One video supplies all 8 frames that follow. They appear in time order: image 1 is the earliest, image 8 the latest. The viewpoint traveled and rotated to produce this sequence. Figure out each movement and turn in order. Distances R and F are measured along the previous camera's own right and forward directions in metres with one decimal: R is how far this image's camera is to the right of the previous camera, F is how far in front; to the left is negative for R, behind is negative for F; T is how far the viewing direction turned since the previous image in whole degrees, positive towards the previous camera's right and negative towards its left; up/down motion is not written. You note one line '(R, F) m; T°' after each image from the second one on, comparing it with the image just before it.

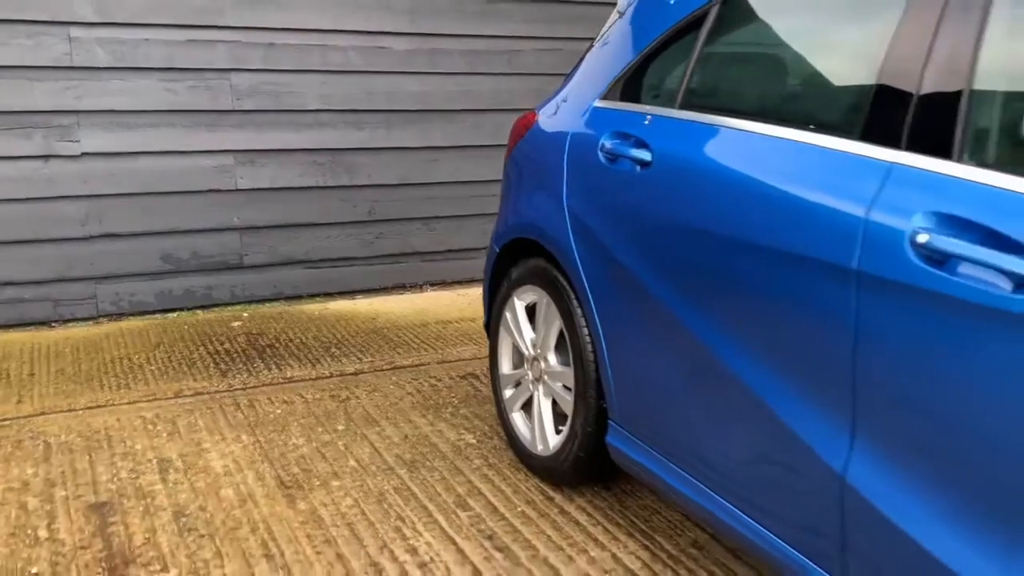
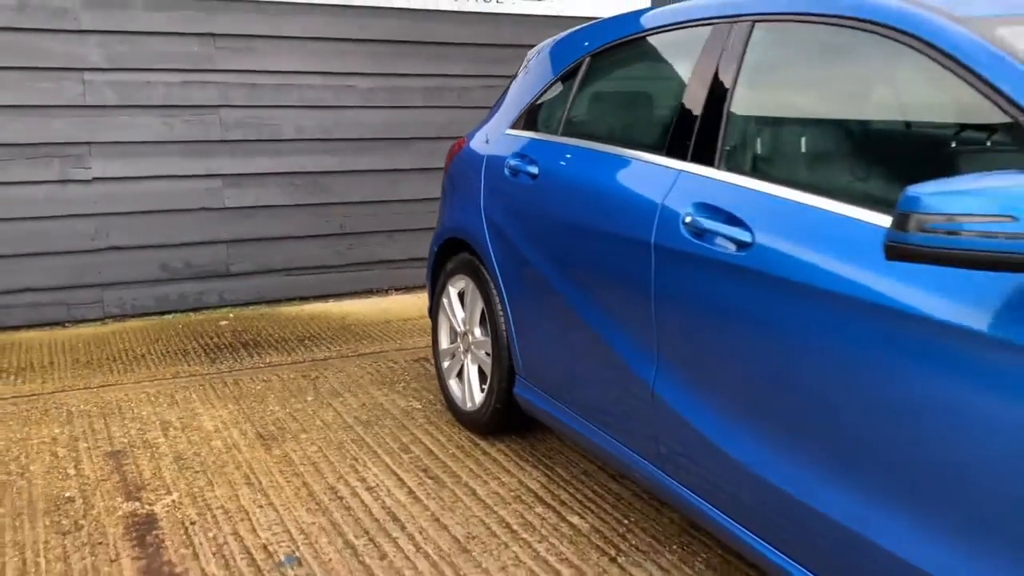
(+0.2, -0.7) m; +1°
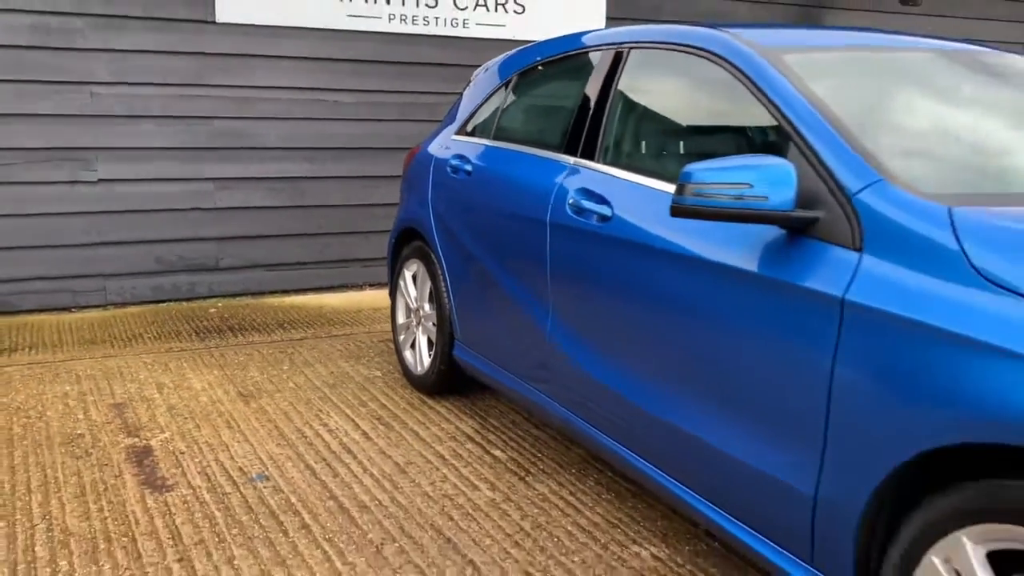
(+0.2, -0.6) m; 0°
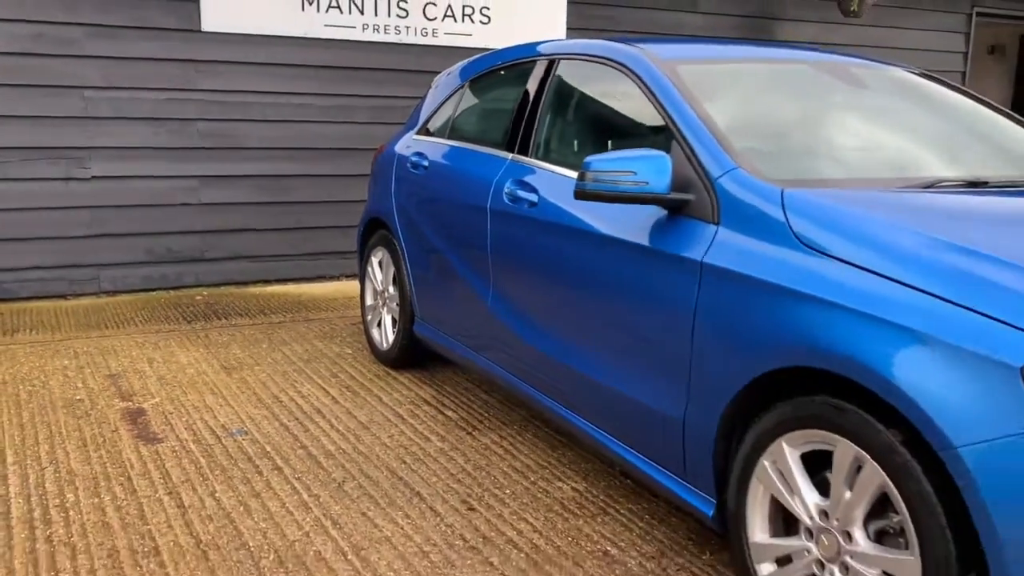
(+0.1, -0.5) m; +1°
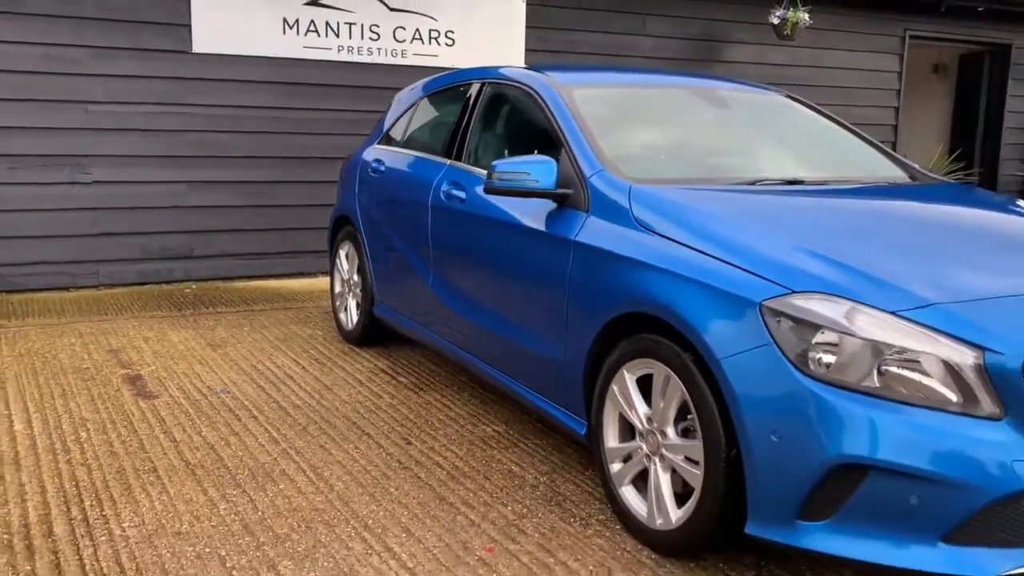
(+0.2, -0.7) m; +1°
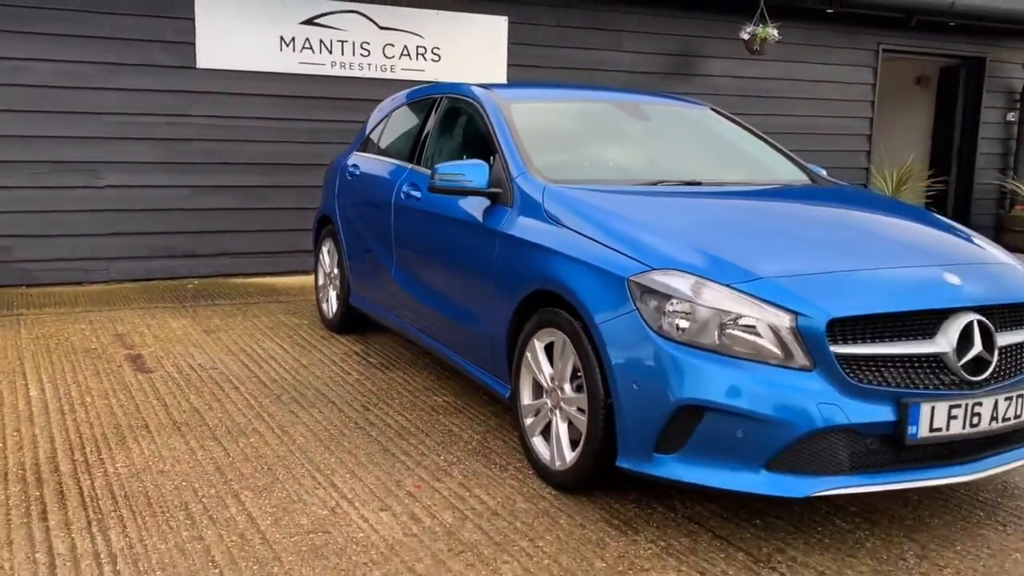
(+0.3, -0.6) m; -1°
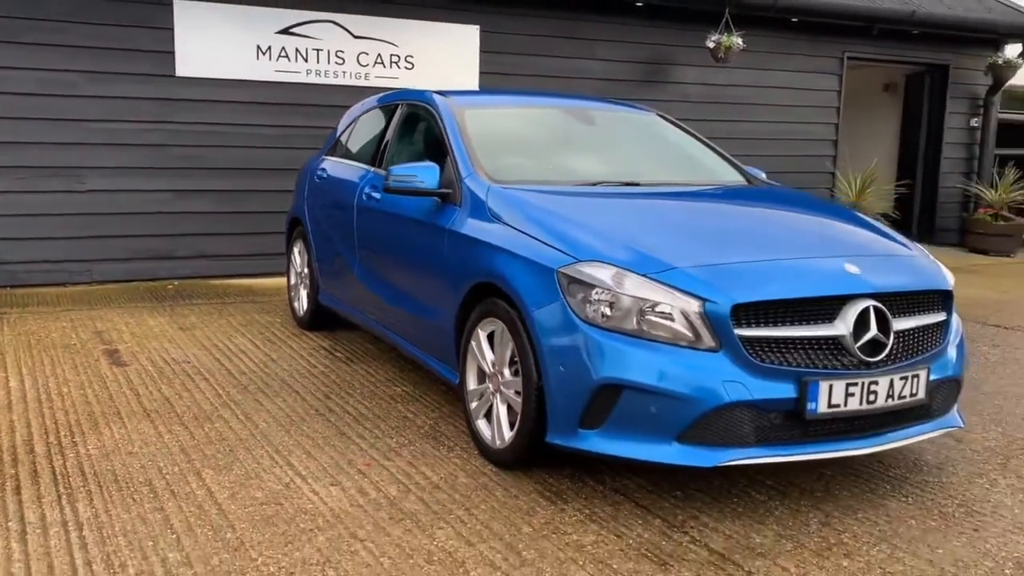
(+0.2, -0.3) m; 0°
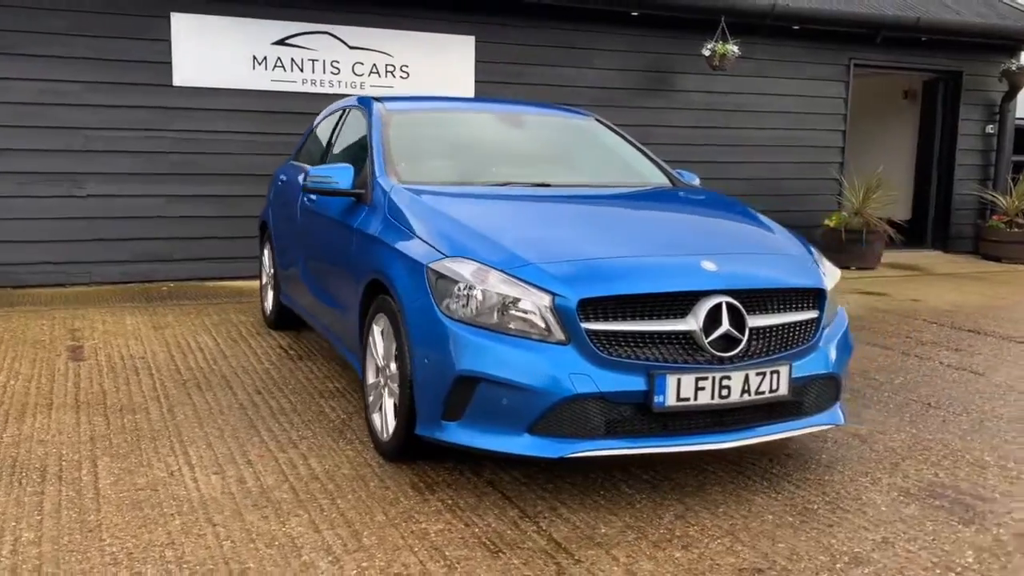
(+0.6, -0.1) m; -3°
